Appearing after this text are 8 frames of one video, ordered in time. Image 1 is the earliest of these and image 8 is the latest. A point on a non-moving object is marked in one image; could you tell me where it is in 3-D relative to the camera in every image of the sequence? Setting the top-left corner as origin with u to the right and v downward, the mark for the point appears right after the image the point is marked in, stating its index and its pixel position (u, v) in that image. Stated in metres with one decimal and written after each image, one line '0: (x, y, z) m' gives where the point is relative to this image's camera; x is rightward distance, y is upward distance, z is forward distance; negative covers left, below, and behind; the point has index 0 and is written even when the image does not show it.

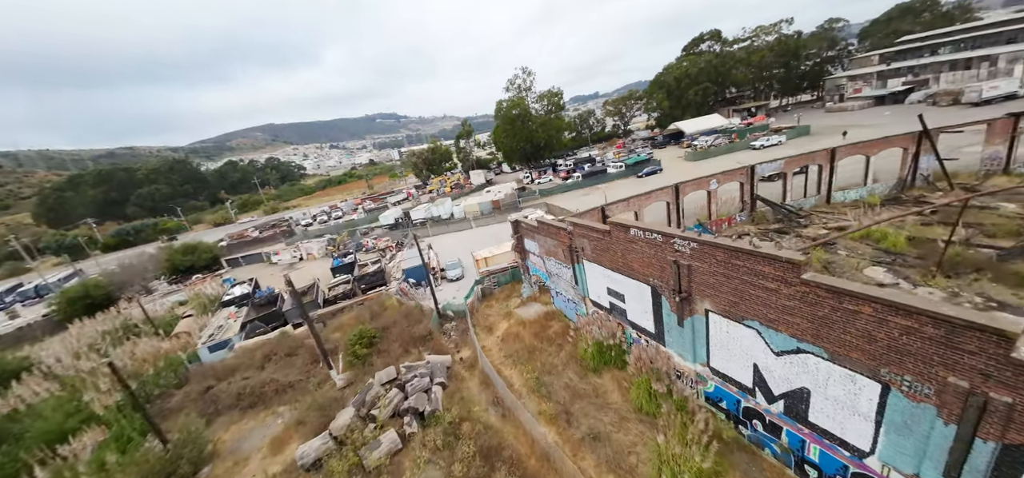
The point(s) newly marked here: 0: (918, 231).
0: (+18.4, +0.5, +16.5) m
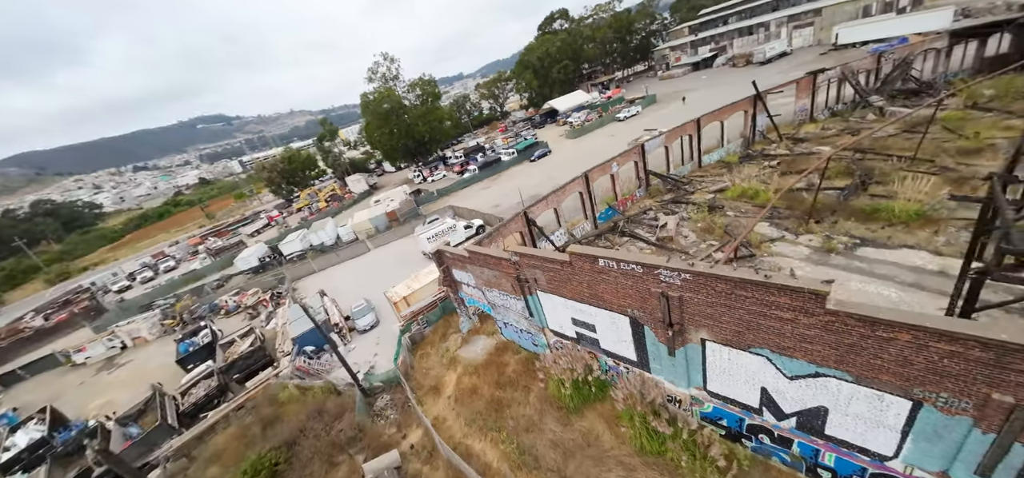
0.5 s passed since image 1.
0: (+14.0, +3.0, +19.2) m
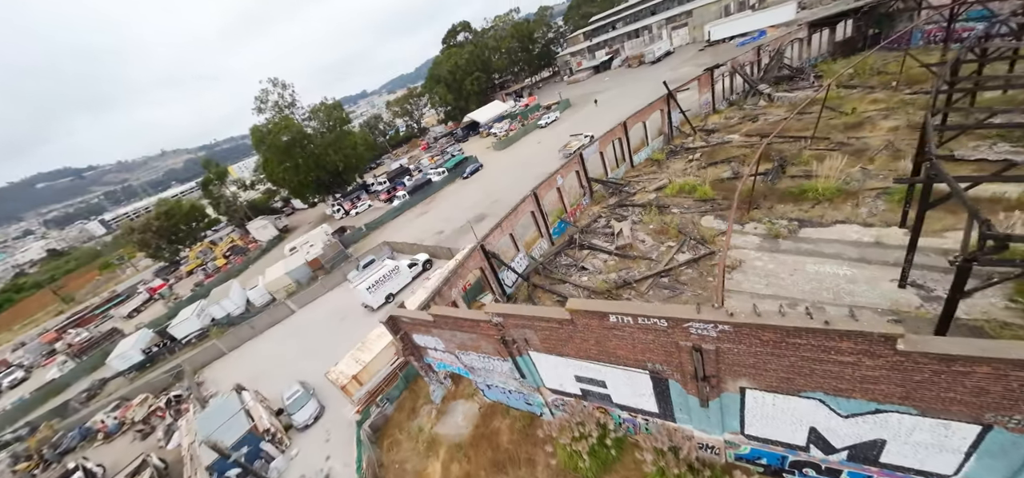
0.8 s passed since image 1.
0: (+10.8, +3.6, +20.0) m
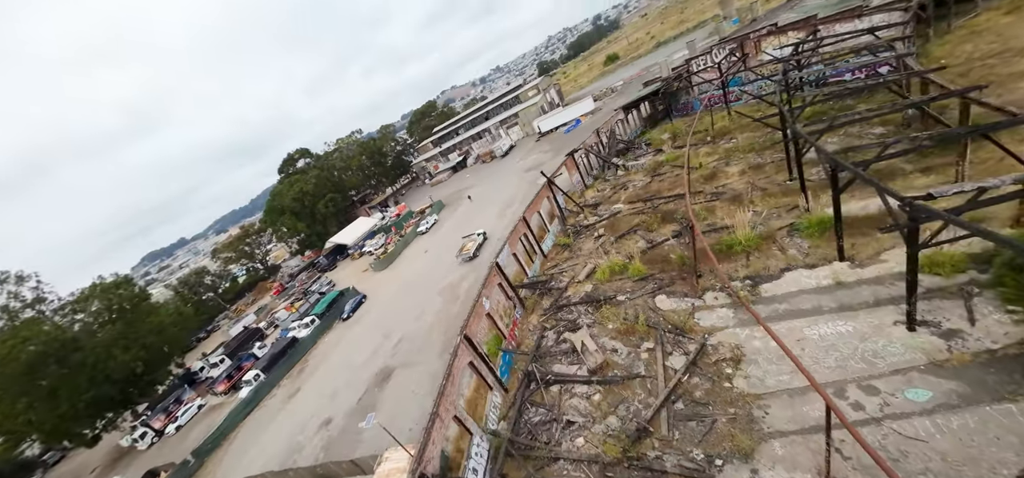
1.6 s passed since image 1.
0: (+5.8, -0.6, +18.7) m
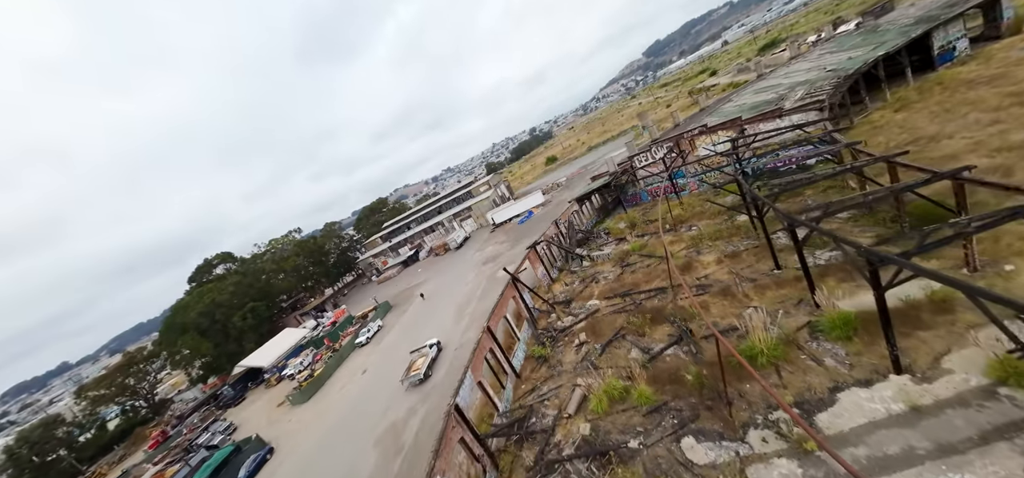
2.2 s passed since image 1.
0: (+4.3, -5.3, +15.1) m
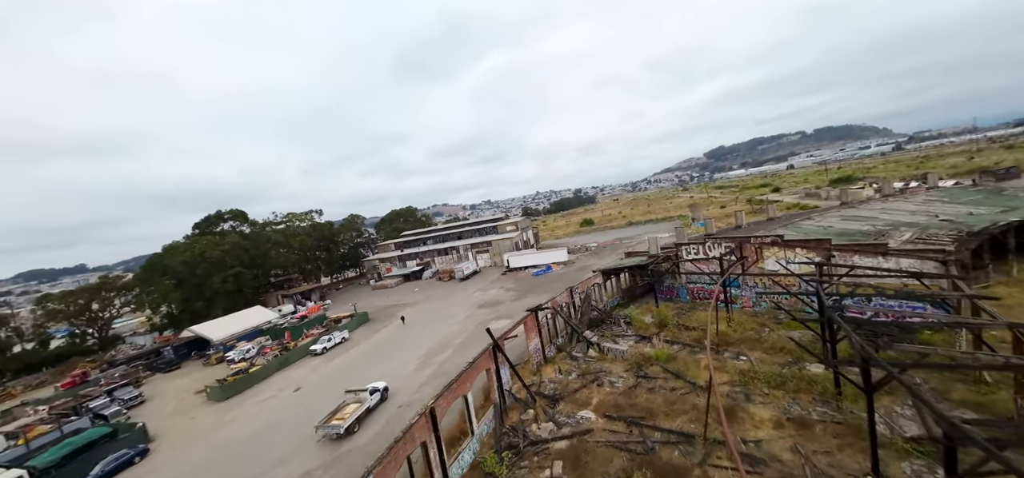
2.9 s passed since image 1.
0: (+2.1, -8.2, +9.9) m
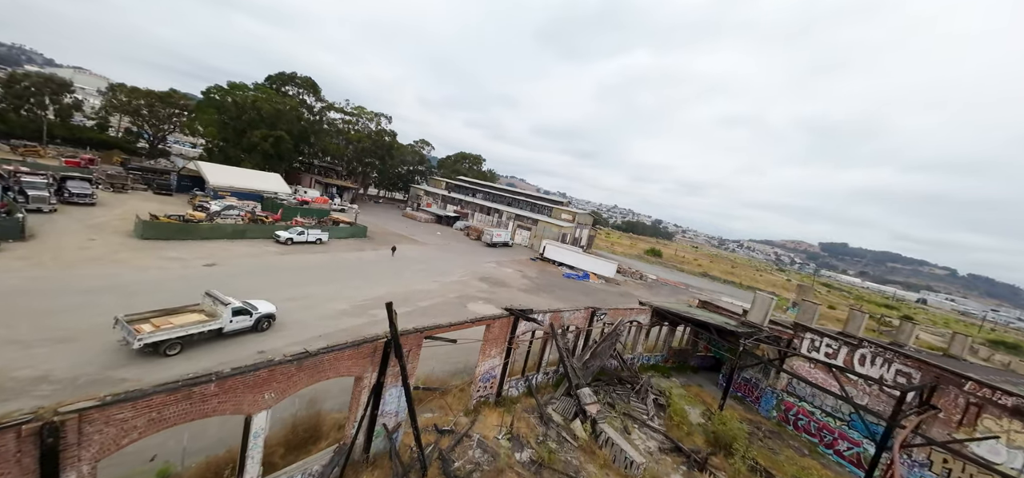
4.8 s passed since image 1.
0: (-2.4, -6.6, +2.0) m
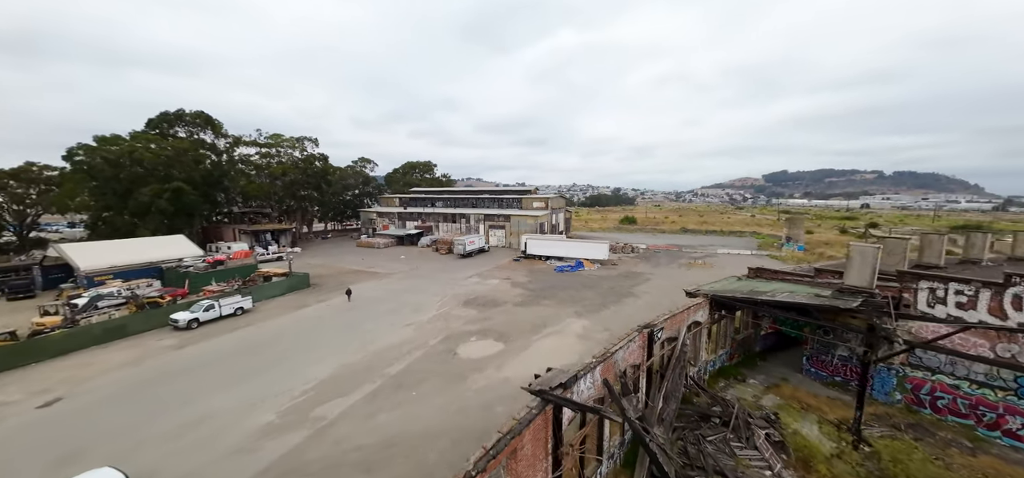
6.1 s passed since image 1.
0: (+0.1, -7.3, -3.0) m
